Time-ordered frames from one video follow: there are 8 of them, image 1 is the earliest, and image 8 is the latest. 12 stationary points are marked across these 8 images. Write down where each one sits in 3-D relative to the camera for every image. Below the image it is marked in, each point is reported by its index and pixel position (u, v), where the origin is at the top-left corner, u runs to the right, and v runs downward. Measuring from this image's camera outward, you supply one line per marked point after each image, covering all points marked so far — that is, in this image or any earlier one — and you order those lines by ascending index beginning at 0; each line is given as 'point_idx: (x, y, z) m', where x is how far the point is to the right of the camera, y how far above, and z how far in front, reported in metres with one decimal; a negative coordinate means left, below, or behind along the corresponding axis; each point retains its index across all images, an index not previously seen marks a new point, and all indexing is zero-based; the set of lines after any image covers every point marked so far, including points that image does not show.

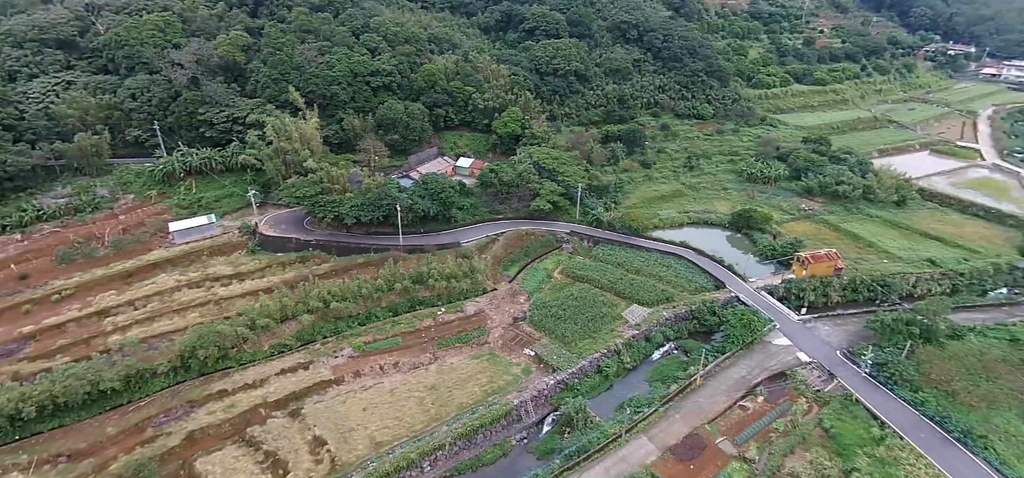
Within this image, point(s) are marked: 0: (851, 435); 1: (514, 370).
0: (+12.5, -7.2, +17.1) m
1: (0.0, -5.7, +20.3) m
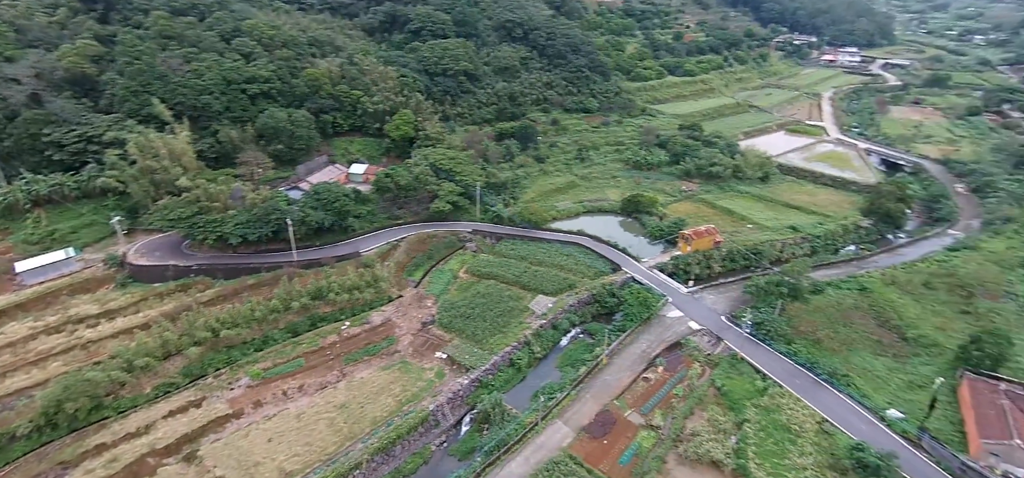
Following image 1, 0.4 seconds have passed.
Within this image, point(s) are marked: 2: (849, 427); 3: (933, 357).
0: (+9.2, -6.2, +18.7) m
1: (-3.7, -5.9, +20.0) m
2: (+12.5, -6.9, +16.7) m
3: (+17.8, -5.0, +19.7) m
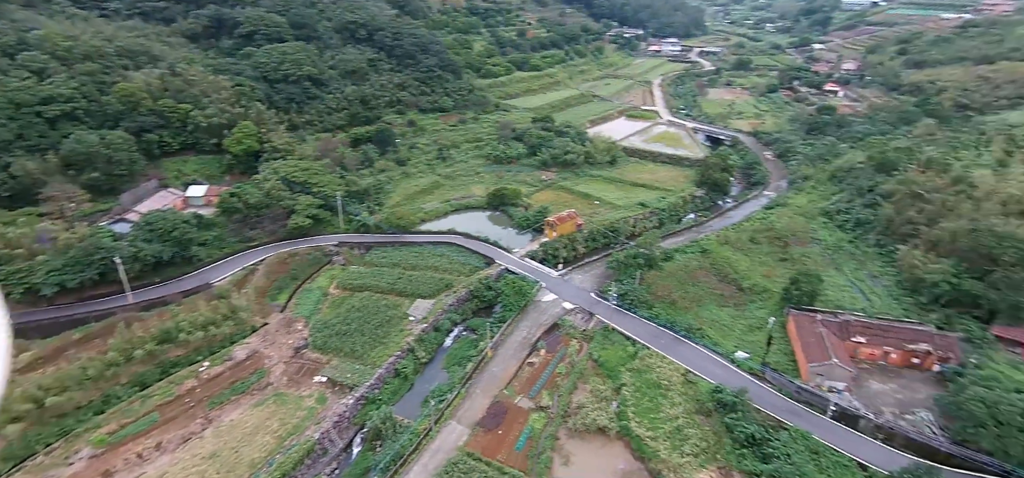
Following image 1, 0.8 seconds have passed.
0: (+4.4, -5.3, +20.1) m
1: (-8.3, -6.6, +18.7) m
2: (+8.1, -5.6, +18.9) m
3: (+12.5, -3.1, +22.9) m
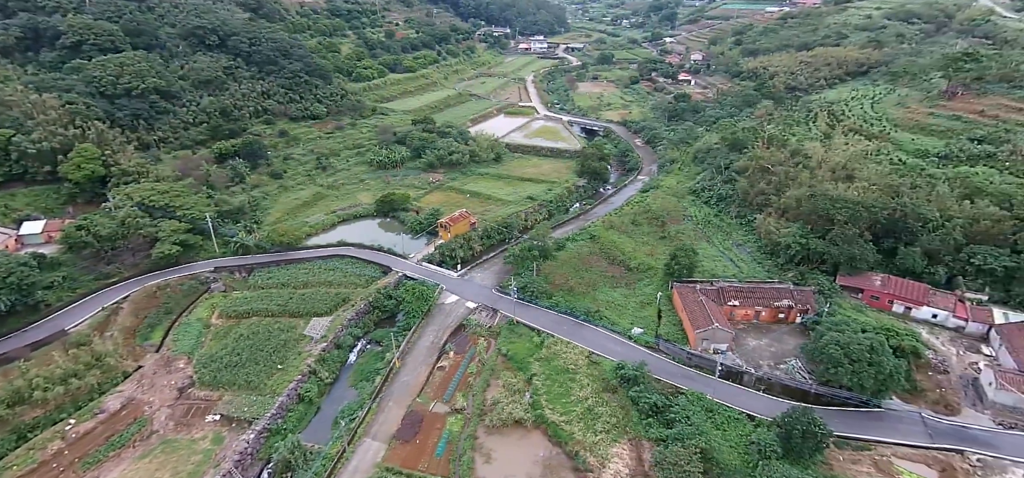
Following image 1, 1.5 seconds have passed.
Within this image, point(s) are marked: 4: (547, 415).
0: (+0.5, -5.0, +20.6) m
1: (-11.6, -7.7, +17.0) m
2: (+4.4, -4.9, +19.9) m
3: (+7.7, -2.0, +24.6) m
4: (+1.3, -6.8, +17.5) m
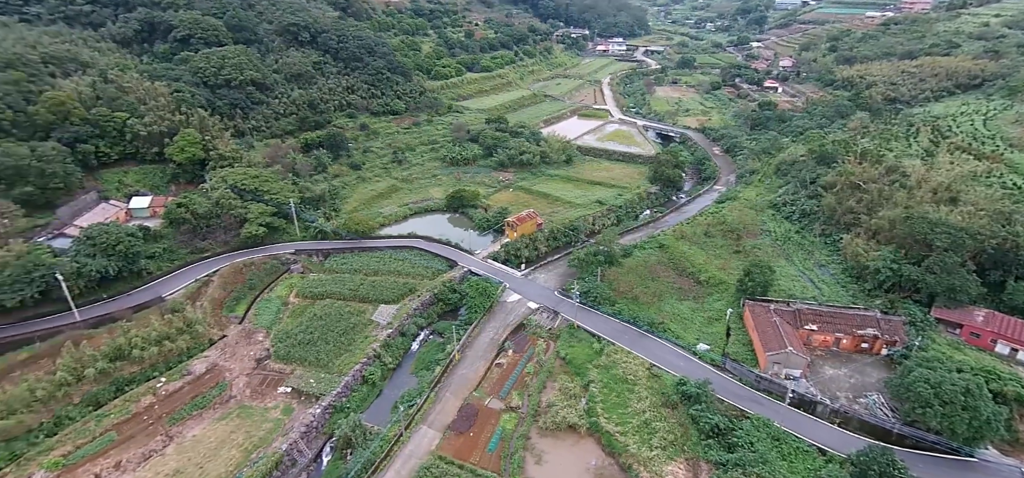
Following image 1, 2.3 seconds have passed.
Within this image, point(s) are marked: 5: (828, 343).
0: (+3.0, -5.2, +20.4) m
1: (-9.6, -7.0, +18.2) m
2: (+6.8, -5.4, +19.3) m
3: (+10.8, -2.7, +23.6) m
4: (+3.3, -6.9, +17.2) m
5: (+13.2, -4.4, +19.2) m
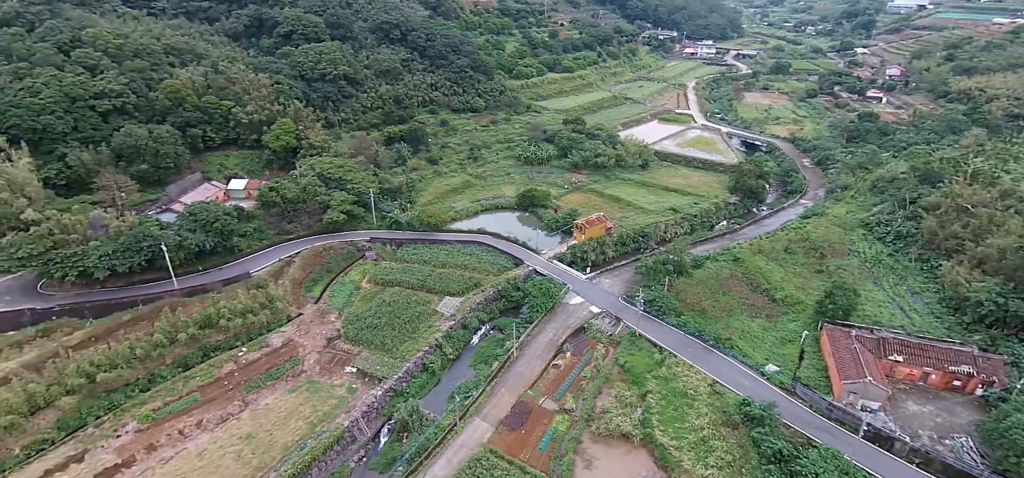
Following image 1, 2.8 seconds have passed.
0: (+5.5, -5.5, +20.1) m
1: (-7.3, -6.4, +19.4) m
2: (+9.1, -5.9, +18.6) m
3: (+13.8, -3.6, +22.4) m
4: (+5.4, -7.3, +17.0) m
5: (+15.6, -5.4, +17.7) m
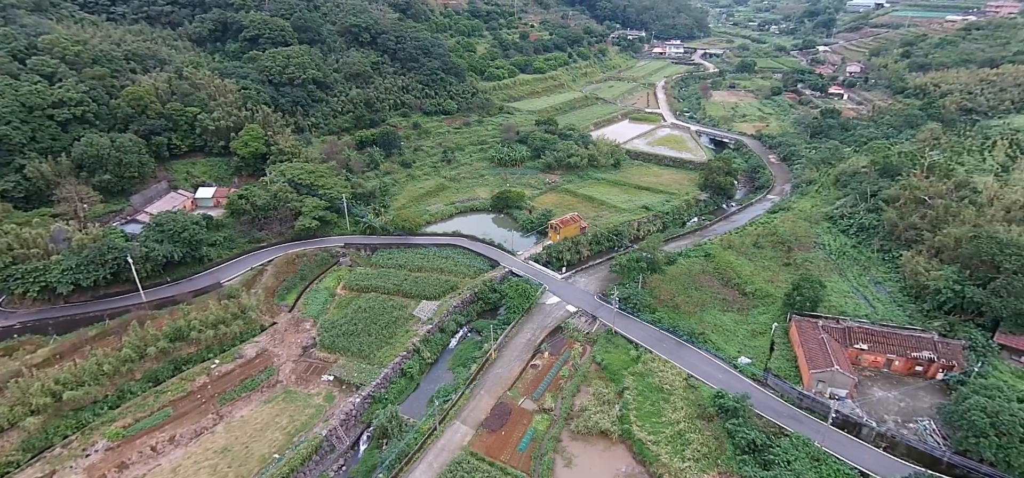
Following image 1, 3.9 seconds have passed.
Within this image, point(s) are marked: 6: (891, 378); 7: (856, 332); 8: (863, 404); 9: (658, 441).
0: (+4.6, -5.4, +20.3) m
1: (-8.2, -6.7, +19.1) m
2: (+8.2, -5.8, +19.0) m
3: (+12.7, -3.3, +22.9) m
4: (+4.6, -7.2, +17.2) m
5: (+14.7, -5.0, +18.4) m
6: (+14.9, -5.5, +18.0) m
7: (+14.1, -3.8, +18.7) m
8: (+13.1, -6.1, +17.0) m
9: (+5.4, -7.4, +16.7) m
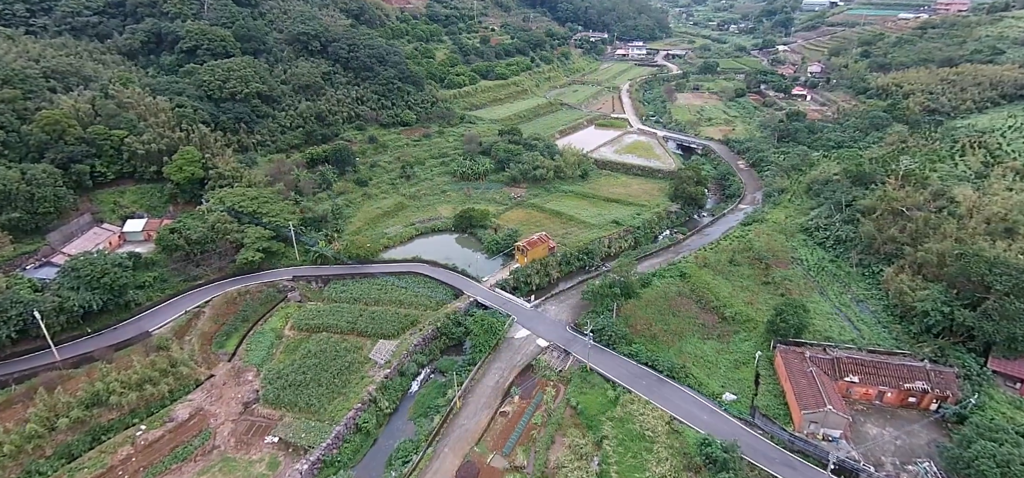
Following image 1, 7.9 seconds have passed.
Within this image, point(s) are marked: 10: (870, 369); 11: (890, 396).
0: (+3.2, -6.8, +18.5) m
1: (-9.4, -8.6, +16.4) m
2: (+6.9, -6.9, +17.3) m
3: (+11.0, -4.3, +21.6) m
4: (+3.5, -8.5, +15.3) m
5: (+13.4, -5.9, +17.1) m
6: (+13.7, -6.4, +16.8) m
7: (+12.7, -4.7, +17.4) m
8: (+11.9, -7.1, +15.7) m
9: (+4.3, -8.7, +14.9) m
10: (+13.4, -4.9, +17.2) m
11: (+14.0, -5.8, +16.9) m
